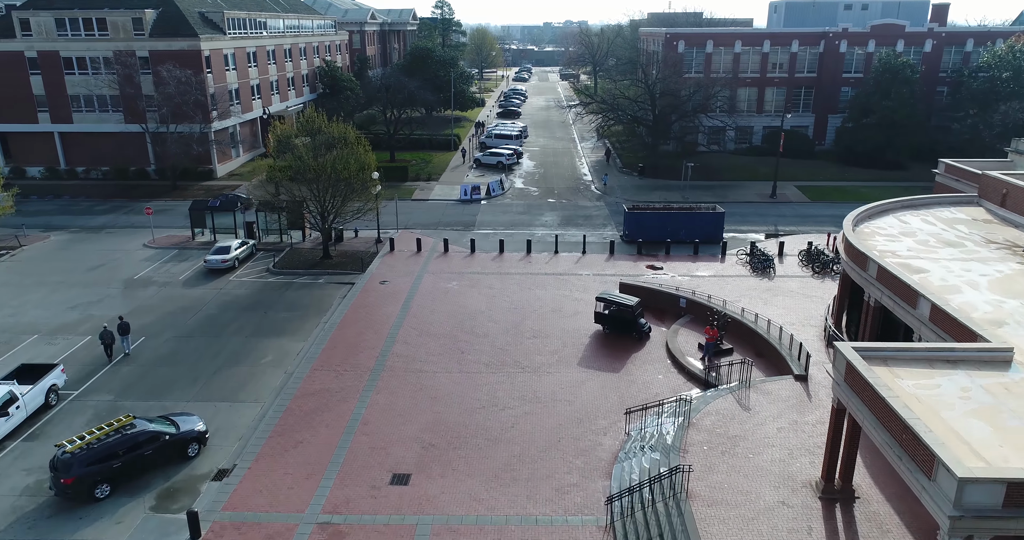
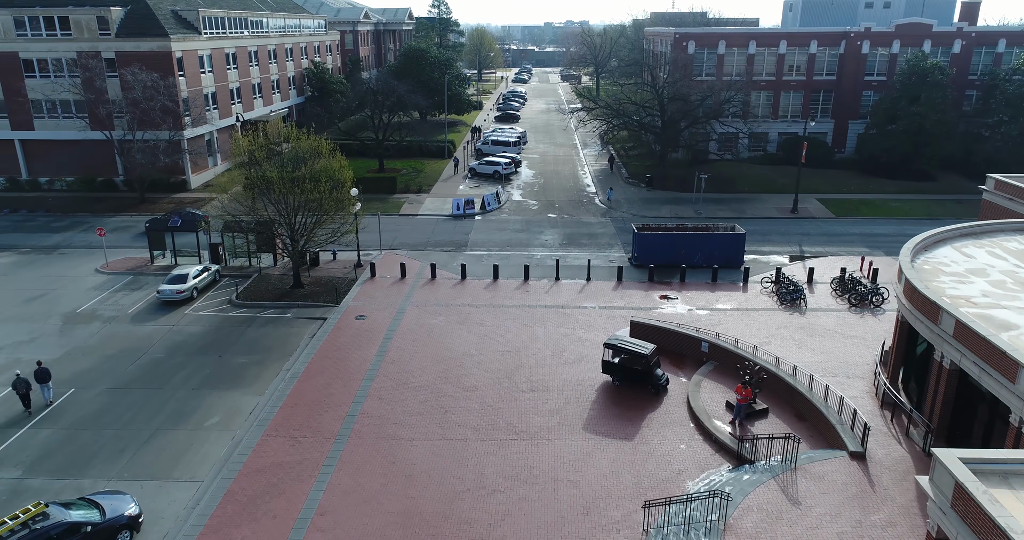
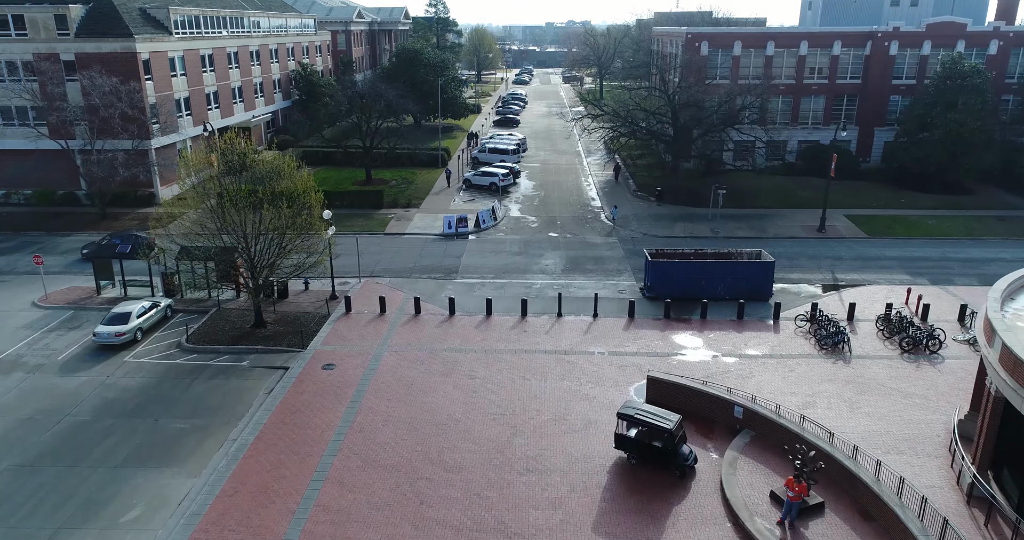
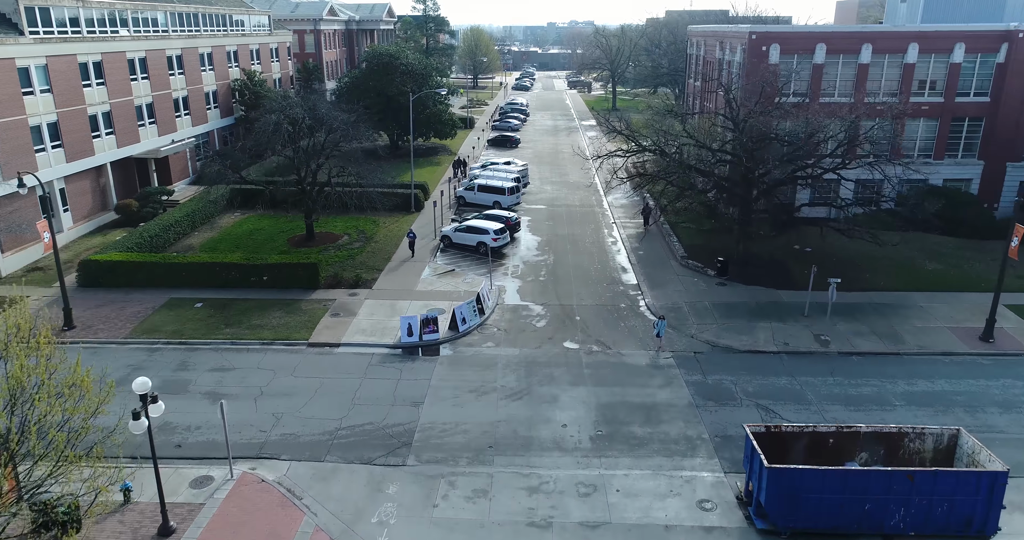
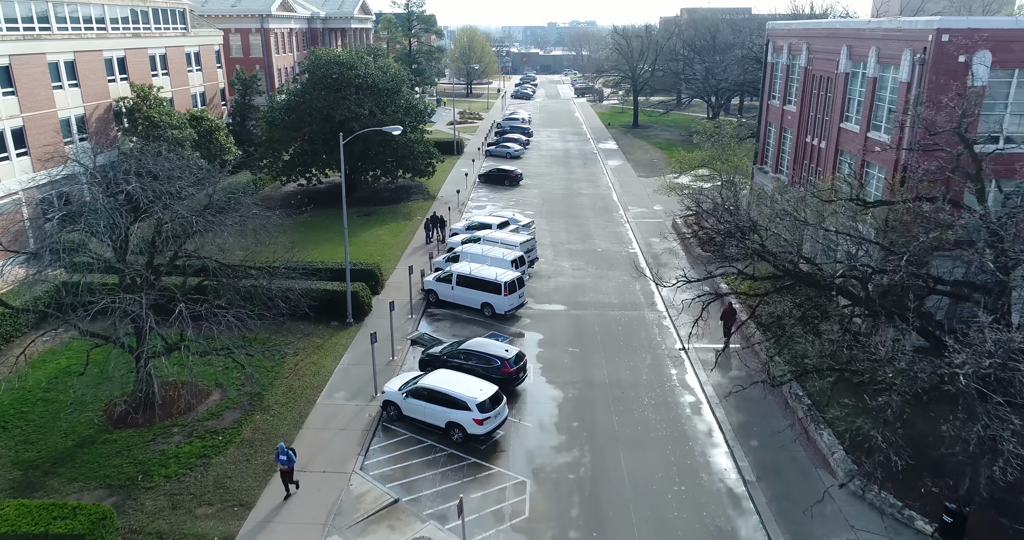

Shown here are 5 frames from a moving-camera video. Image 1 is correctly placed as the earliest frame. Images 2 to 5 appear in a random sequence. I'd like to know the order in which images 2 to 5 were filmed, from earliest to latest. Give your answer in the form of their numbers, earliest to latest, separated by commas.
2, 3, 4, 5
